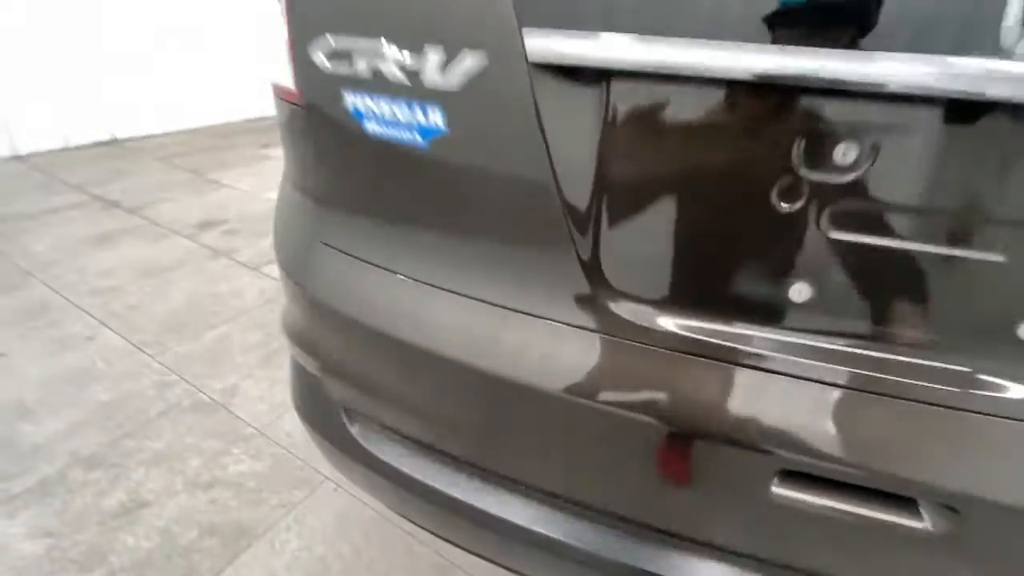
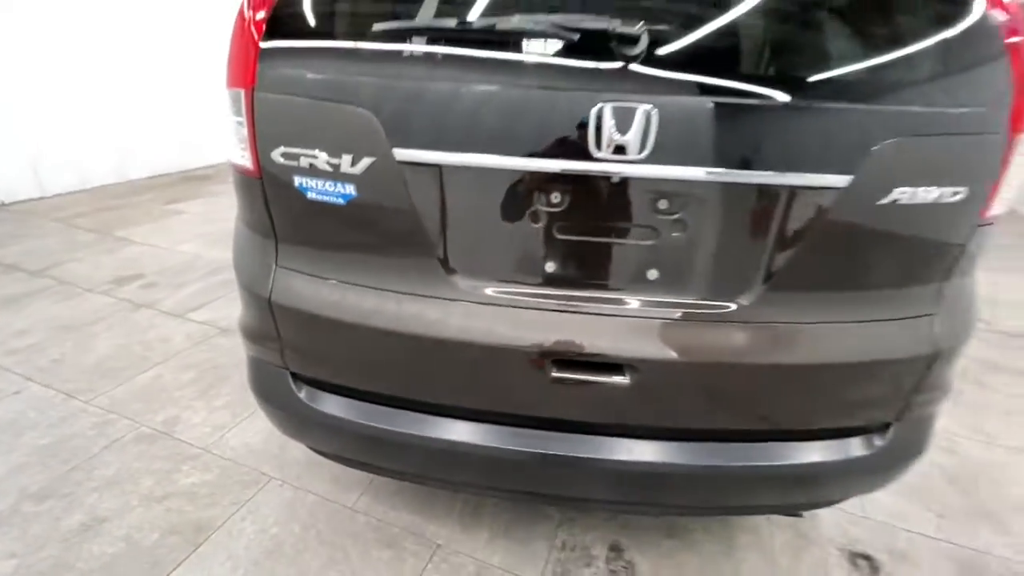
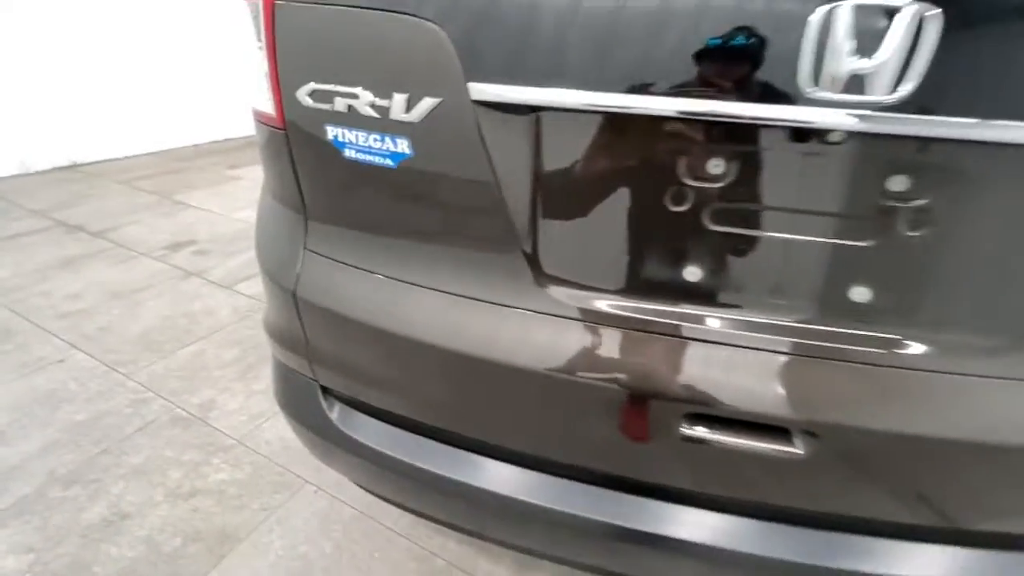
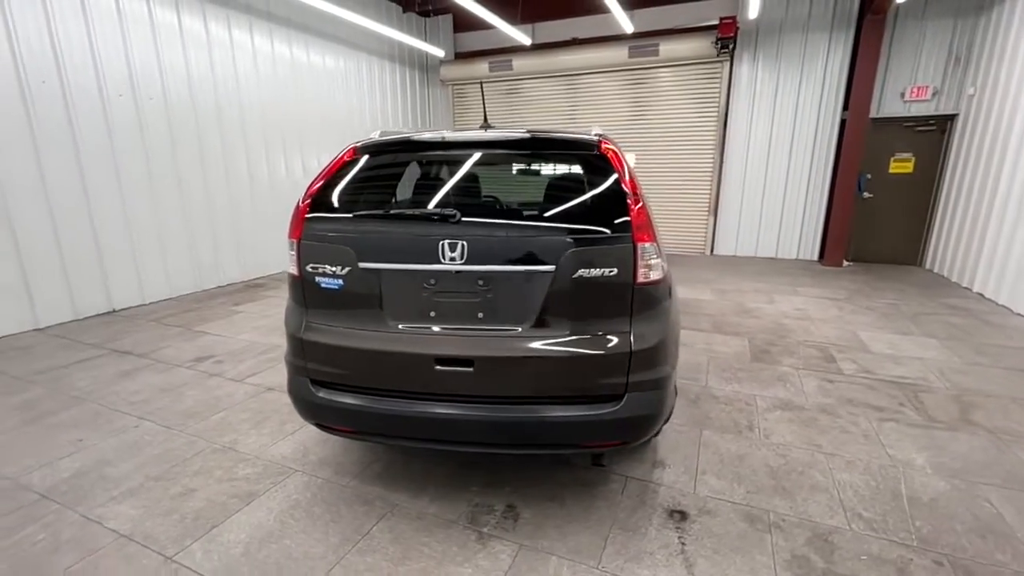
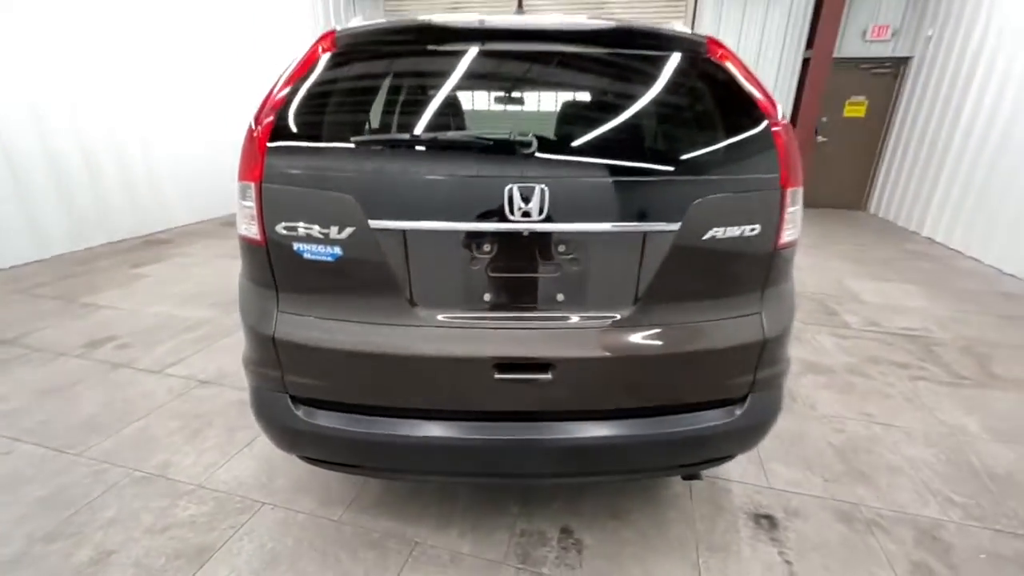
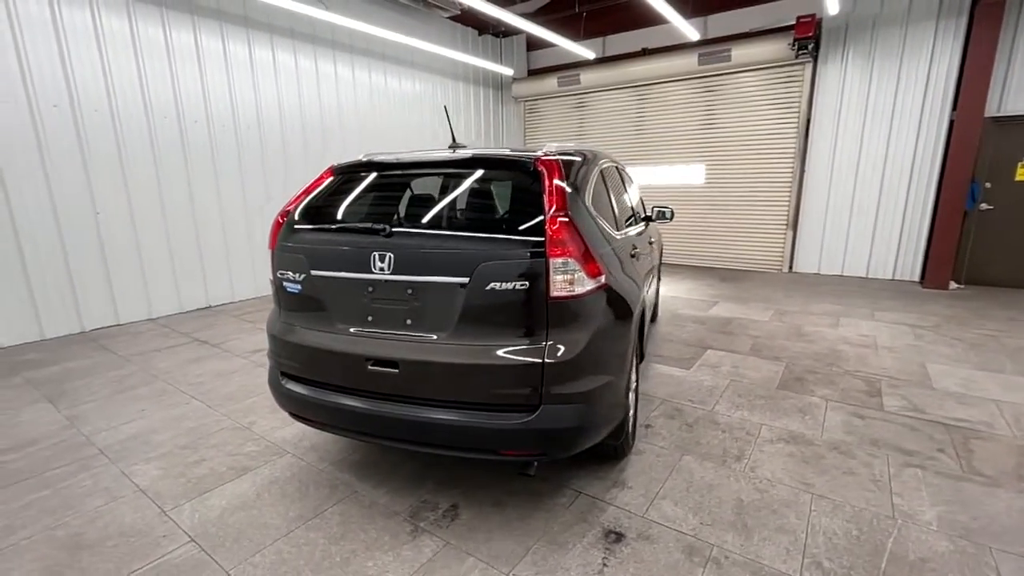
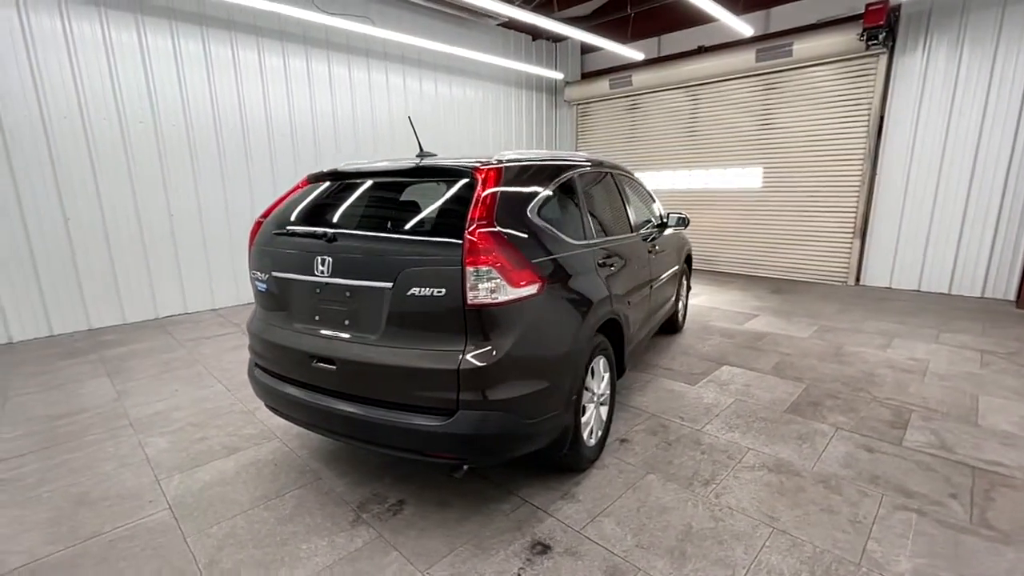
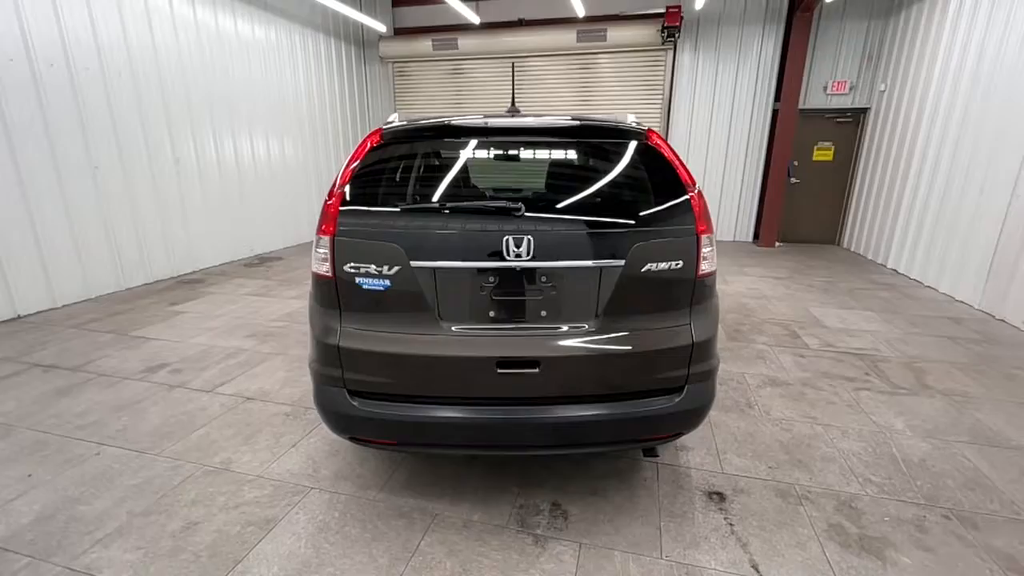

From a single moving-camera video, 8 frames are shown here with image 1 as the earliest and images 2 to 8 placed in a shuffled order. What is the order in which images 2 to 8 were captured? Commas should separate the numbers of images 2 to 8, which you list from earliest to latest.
3, 2, 5, 8, 4, 6, 7
